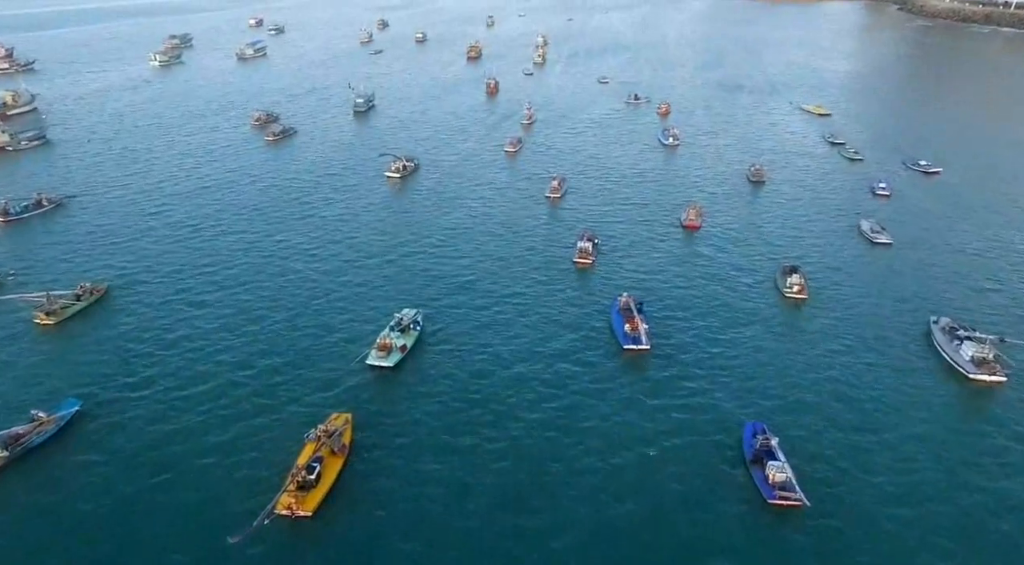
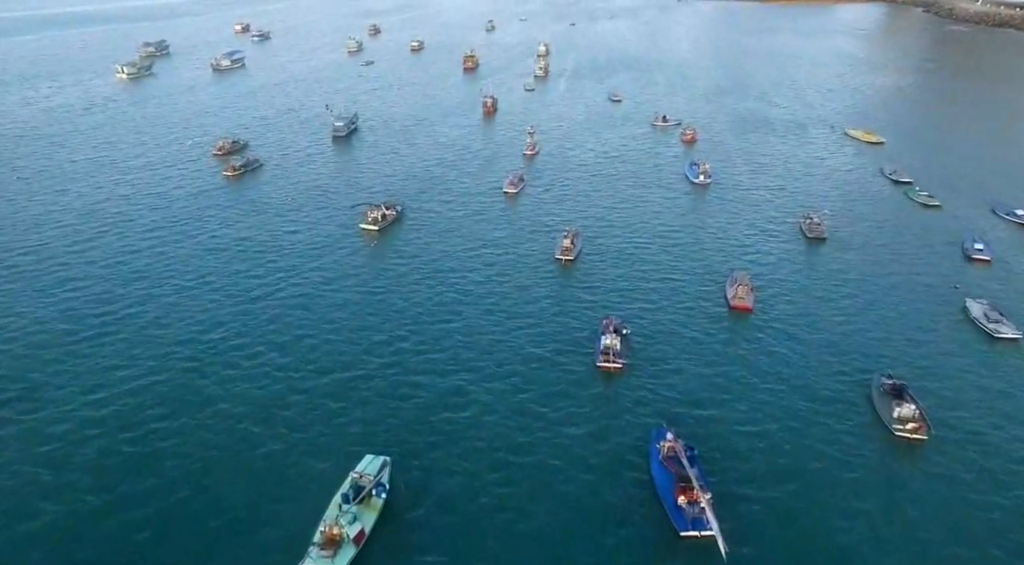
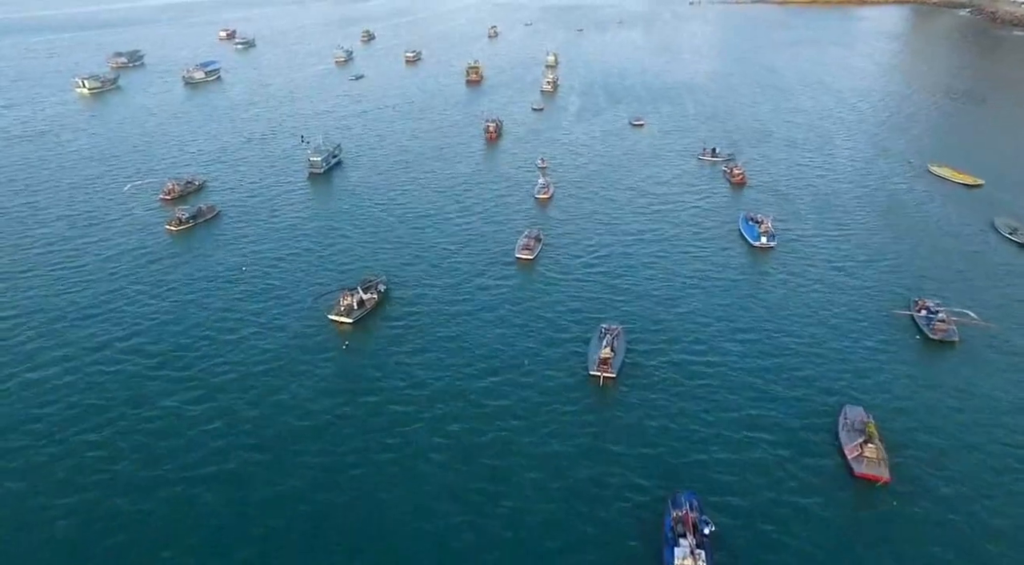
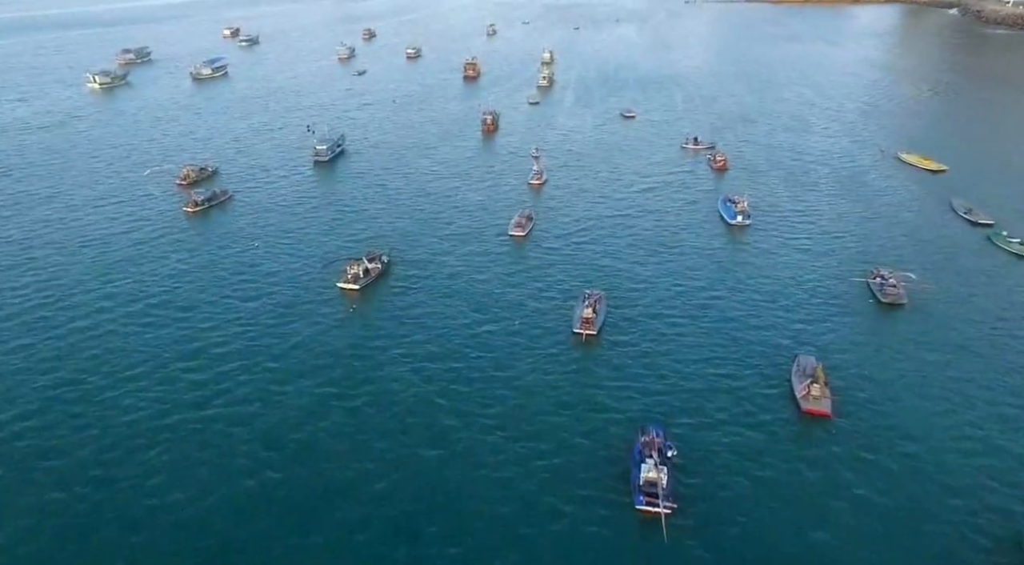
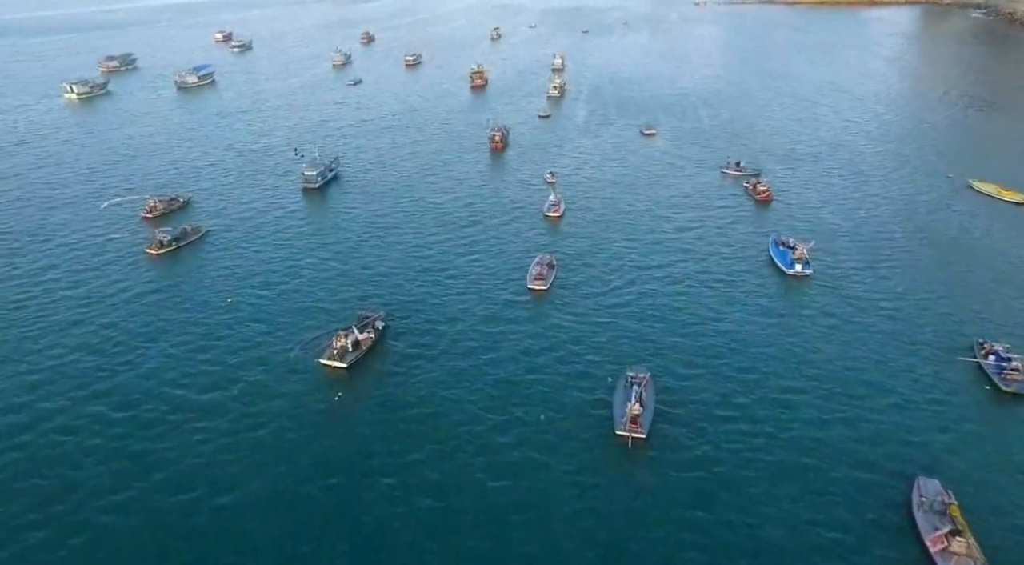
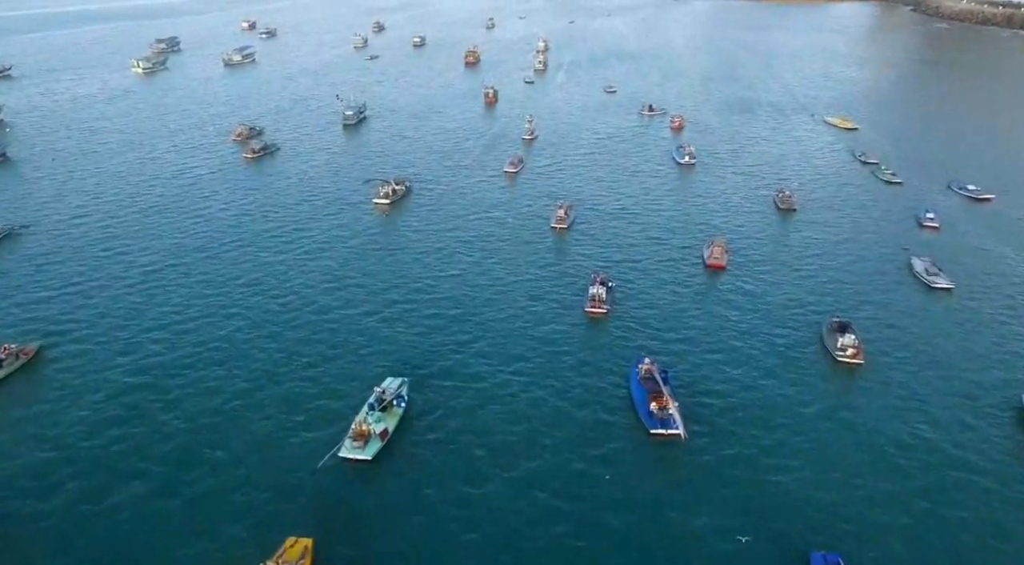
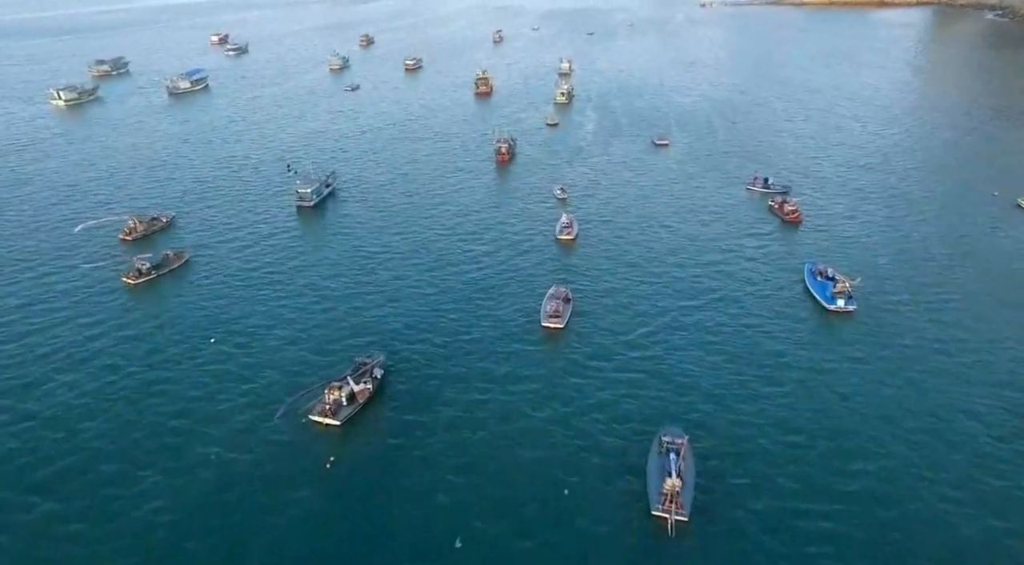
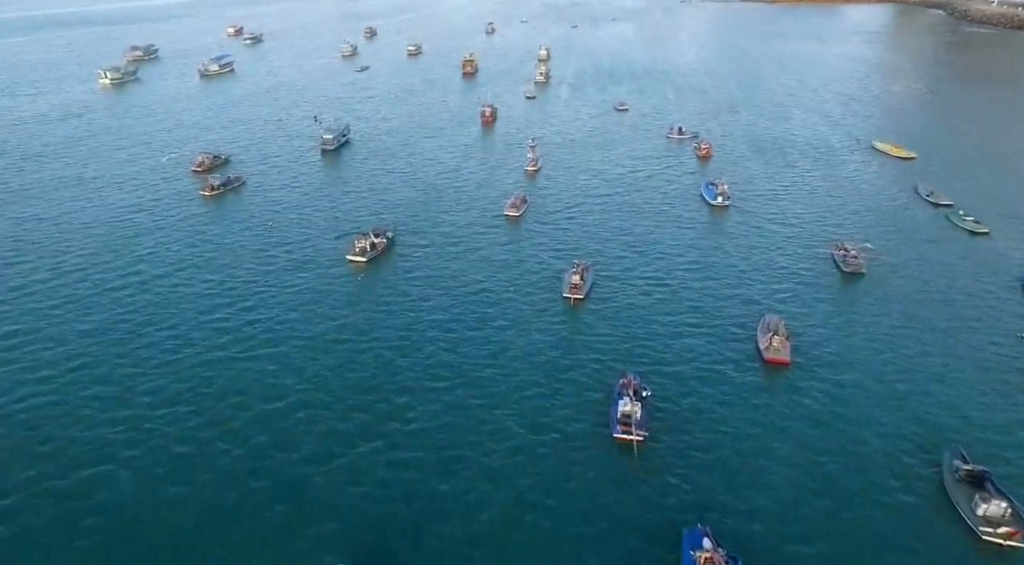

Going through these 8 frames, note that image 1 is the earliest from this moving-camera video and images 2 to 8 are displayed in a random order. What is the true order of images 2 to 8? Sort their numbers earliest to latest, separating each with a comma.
6, 2, 8, 4, 3, 5, 7
